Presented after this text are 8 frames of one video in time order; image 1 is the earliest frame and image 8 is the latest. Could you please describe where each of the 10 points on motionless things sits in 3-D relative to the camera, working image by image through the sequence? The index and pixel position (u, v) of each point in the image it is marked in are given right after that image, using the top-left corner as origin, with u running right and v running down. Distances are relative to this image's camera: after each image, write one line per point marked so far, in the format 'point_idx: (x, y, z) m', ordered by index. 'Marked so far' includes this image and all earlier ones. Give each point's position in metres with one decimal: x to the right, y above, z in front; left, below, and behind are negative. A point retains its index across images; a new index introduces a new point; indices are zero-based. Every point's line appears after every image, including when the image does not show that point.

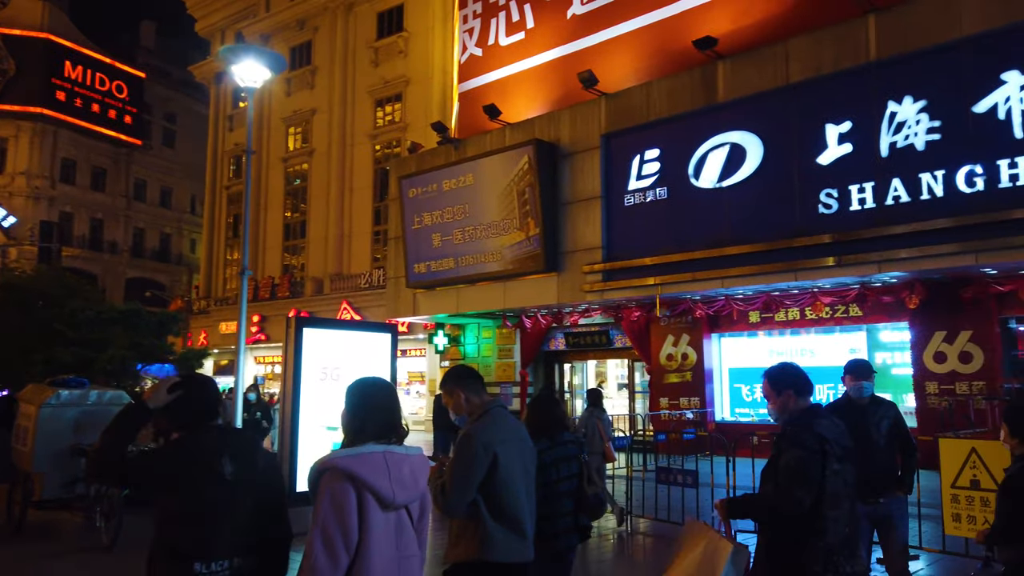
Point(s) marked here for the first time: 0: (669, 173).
0: (+2.7, +2.0, +13.0) m
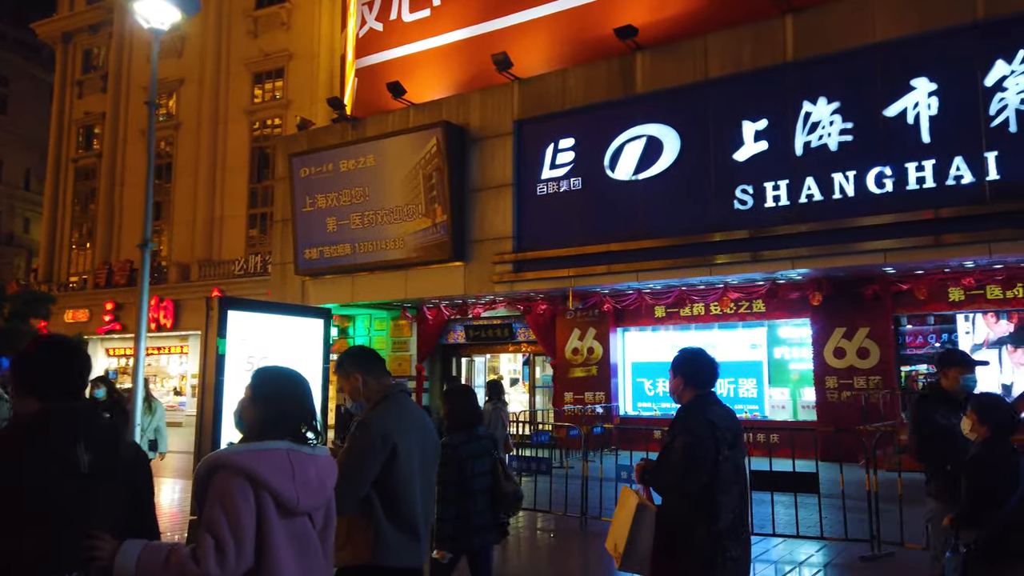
0: (+1.2, +2.1, +12.7) m
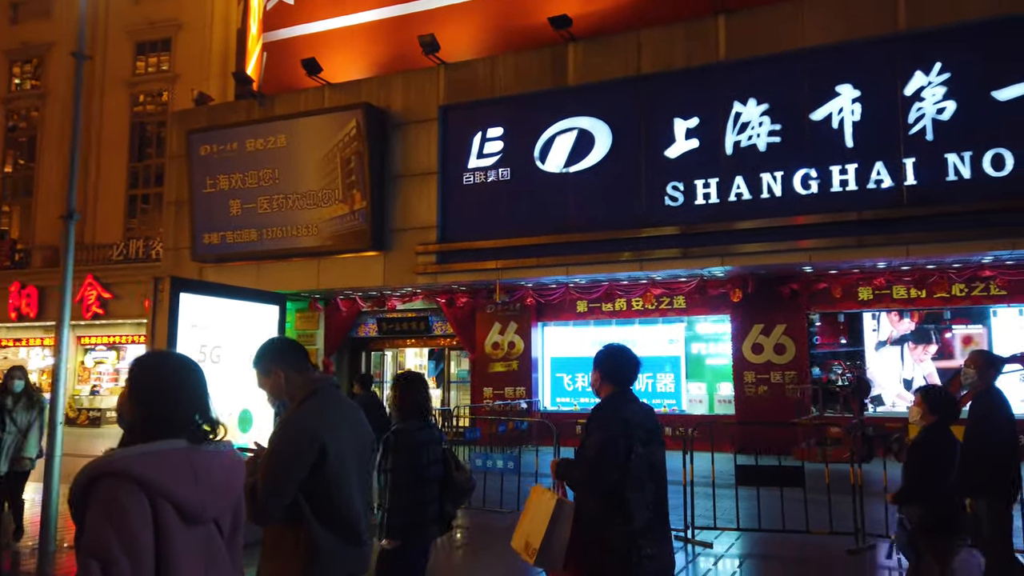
0: (0.0, +2.2, +12.4) m
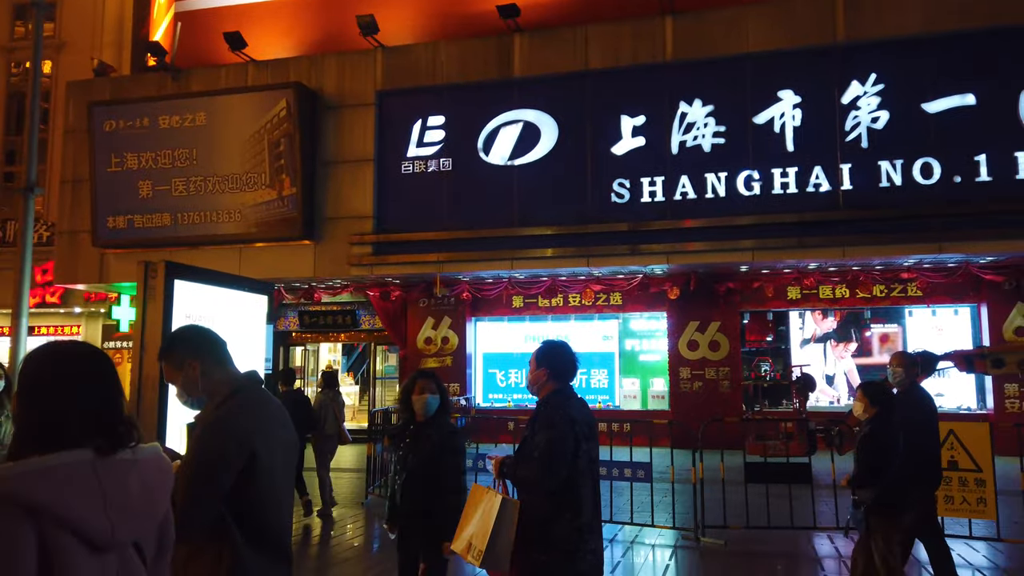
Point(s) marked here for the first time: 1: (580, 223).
0: (-0.9, +2.3, +12.1) m
1: (+1.0, +1.0, +11.4) m
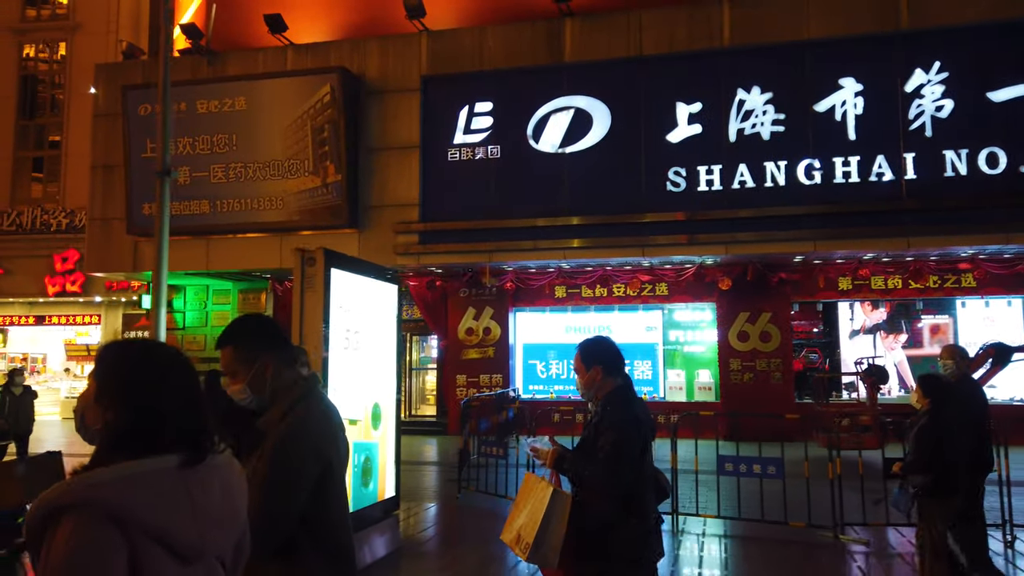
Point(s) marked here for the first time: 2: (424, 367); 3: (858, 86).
0: (-0.1, +2.5, +11.8) m
1: (+1.8, +1.1, +11.2) m
2: (-1.7, -1.5, +14.5) m
3: (+4.8, +2.8, +10.6) m
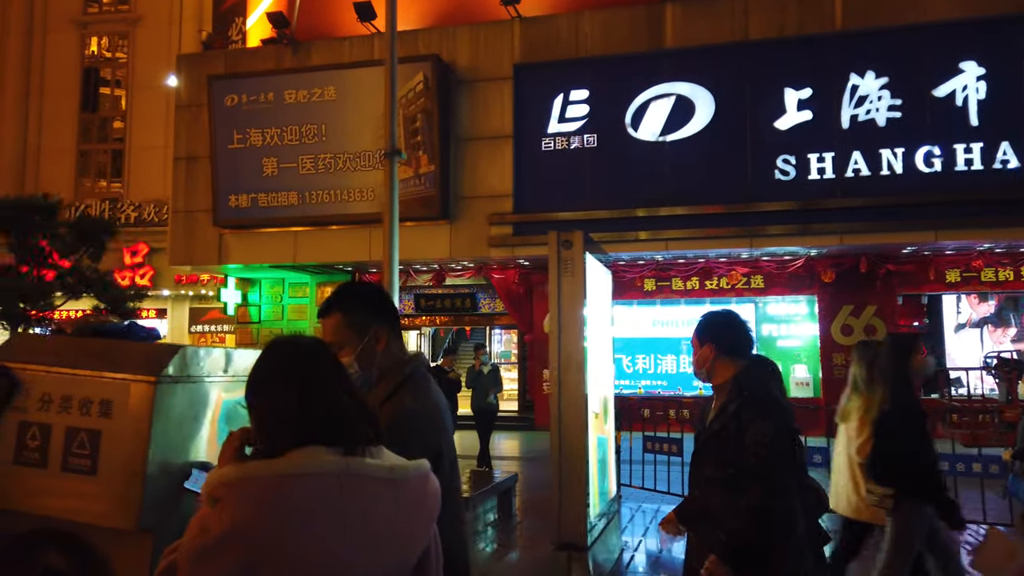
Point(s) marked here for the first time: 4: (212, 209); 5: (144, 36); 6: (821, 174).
0: (+1.3, +2.6, +11.6) m
1: (+3.3, +1.2, +10.9) m
2: (-0.2, -1.4, +14.3) m
3: (+6.3, +2.9, +10.2) m
4: (-5.1, +1.3, +12.8) m
5: (-9.5, +6.5, +19.5) m
6: (+4.3, +1.6, +10.6) m
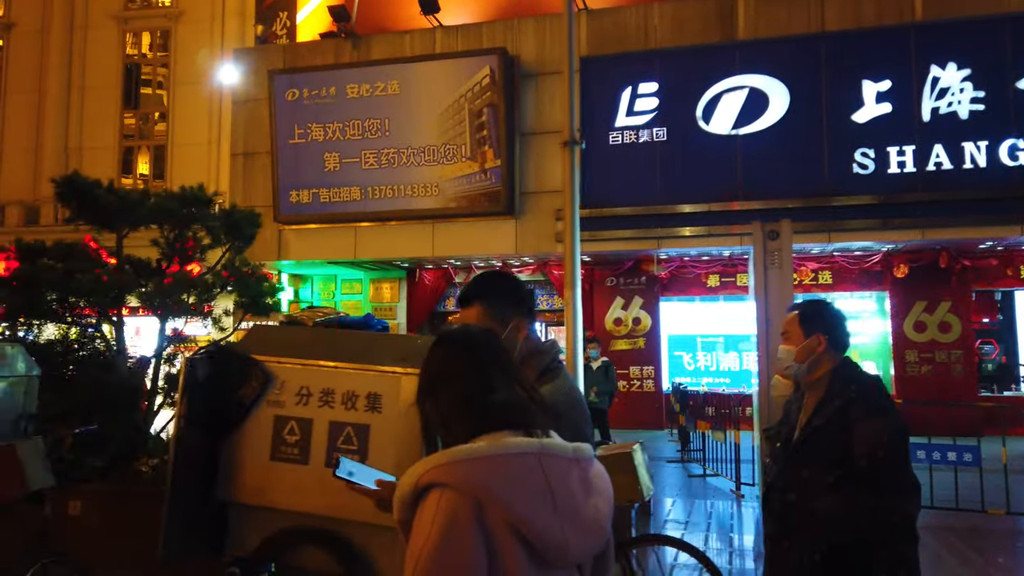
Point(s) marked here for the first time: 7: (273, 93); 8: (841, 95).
0: (+2.4, +2.7, +11.4) m
1: (+4.3, +1.3, +10.7) m
2: (+0.9, -1.3, +14.2) m
3: (+7.3, +3.0, +10.0) m
4: (-4.0, +1.4, +12.7) m
5: (-8.4, +6.6, +19.5) m
6: (+5.3, +1.6, +10.4) m
7: (-3.9, +3.2, +12.4) m
8: (+4.7, +2.8, +10.7) m
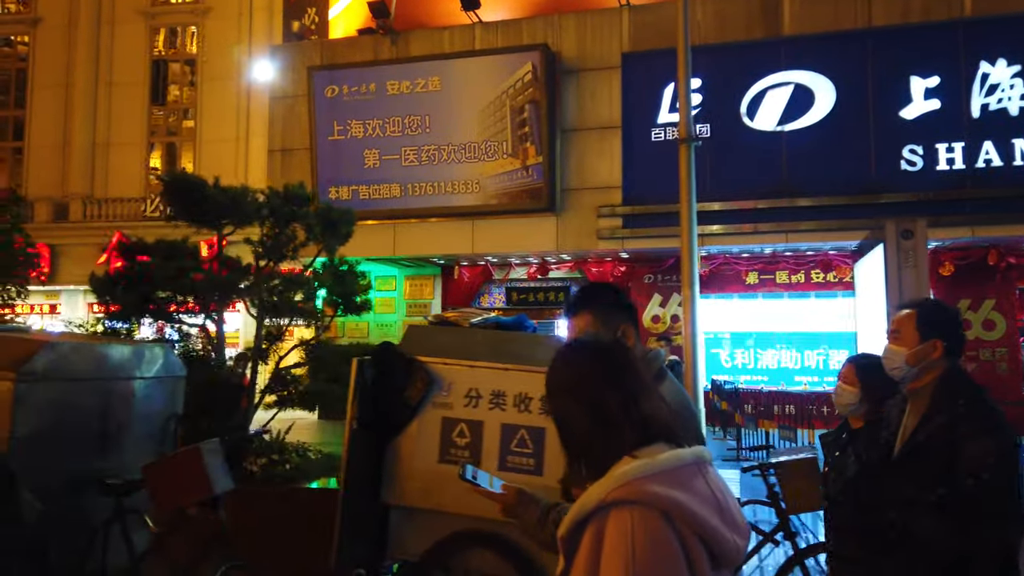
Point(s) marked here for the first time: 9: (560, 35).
0: (+3.0, +2.7, +11.3) m
1: (+4.9, +1.3, +10.7) m
2: (+1.6, -1.3, +14.2) m
3: (+7.9, +3.0, +9.9) m
4: (-3.4, +1.4, +12.7) m
5: (-7.7, +6.7, +19.5) m
6: (+6.0, +1.7, +10.3) m
7: (-3.3, +3.3, +12.4) m
8: (+5.3, +2.8, +10.6) m
9: (+0.8, +4.0, +11.9) m
